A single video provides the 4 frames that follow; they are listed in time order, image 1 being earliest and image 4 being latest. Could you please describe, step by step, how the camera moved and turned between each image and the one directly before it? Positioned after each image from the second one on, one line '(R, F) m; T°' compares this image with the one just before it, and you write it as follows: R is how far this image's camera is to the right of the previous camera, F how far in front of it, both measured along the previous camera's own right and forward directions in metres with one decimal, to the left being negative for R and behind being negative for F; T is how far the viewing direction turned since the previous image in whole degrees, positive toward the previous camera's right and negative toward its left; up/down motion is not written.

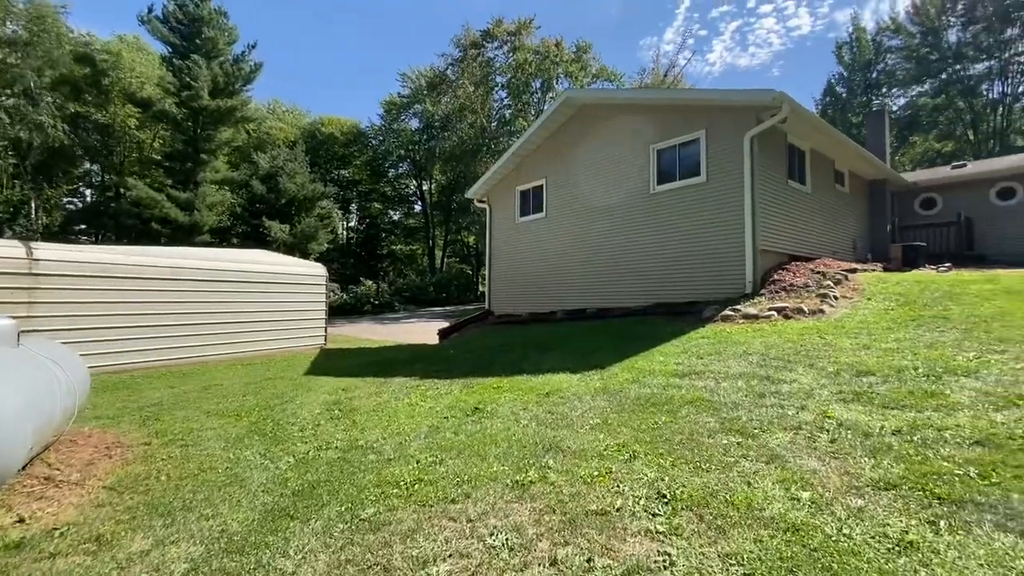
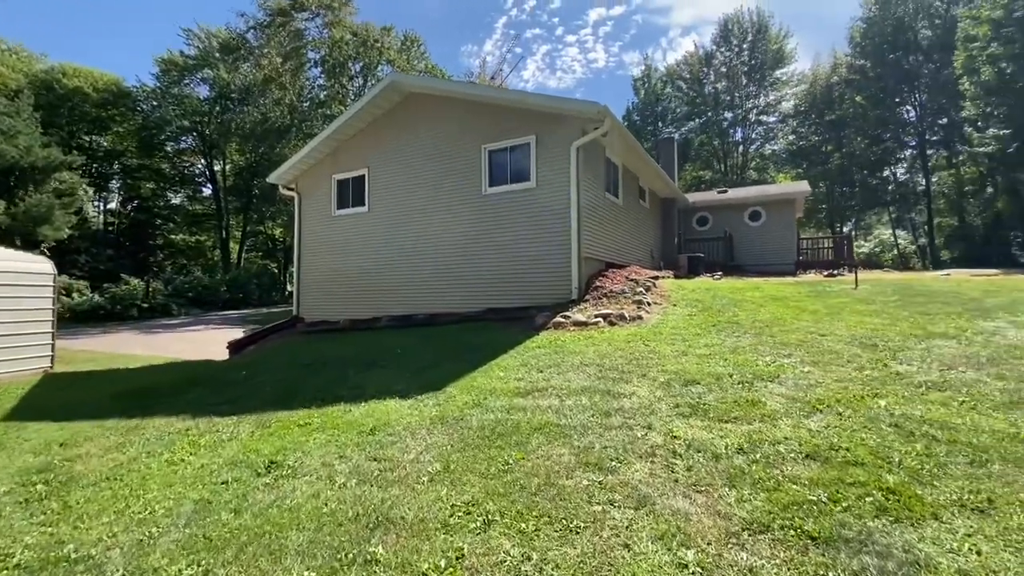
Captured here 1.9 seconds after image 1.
(0.0, +0.8) m; +21°
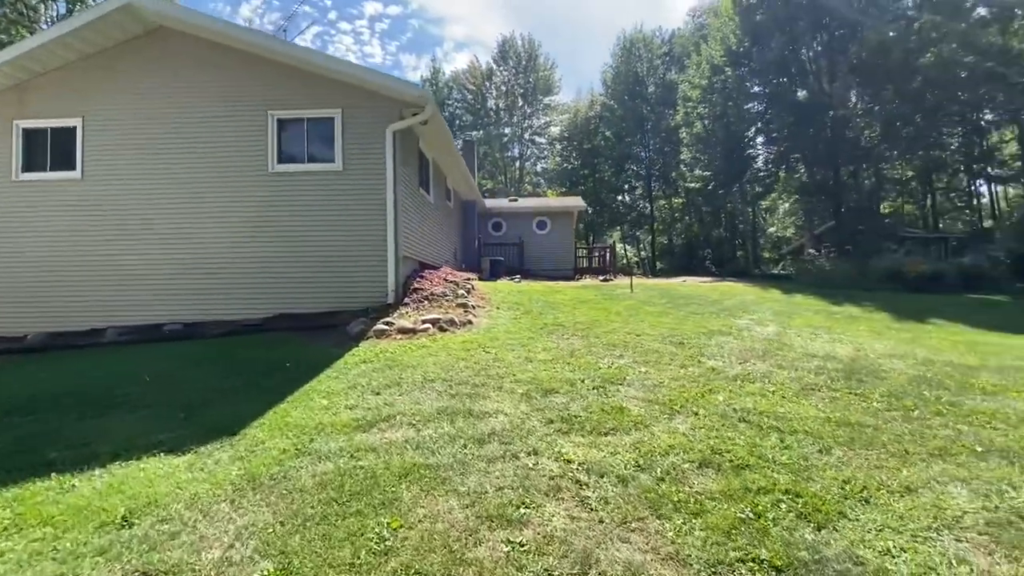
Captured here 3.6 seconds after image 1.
(-0.5, +0.9) m; +26°
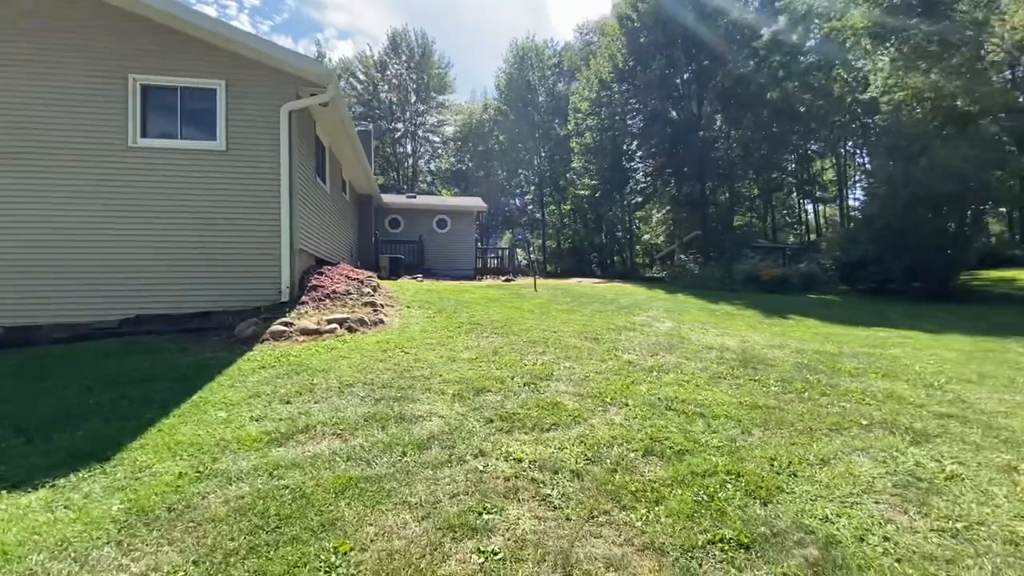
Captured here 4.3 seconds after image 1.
(-0.4, +0.2) m; +13°
